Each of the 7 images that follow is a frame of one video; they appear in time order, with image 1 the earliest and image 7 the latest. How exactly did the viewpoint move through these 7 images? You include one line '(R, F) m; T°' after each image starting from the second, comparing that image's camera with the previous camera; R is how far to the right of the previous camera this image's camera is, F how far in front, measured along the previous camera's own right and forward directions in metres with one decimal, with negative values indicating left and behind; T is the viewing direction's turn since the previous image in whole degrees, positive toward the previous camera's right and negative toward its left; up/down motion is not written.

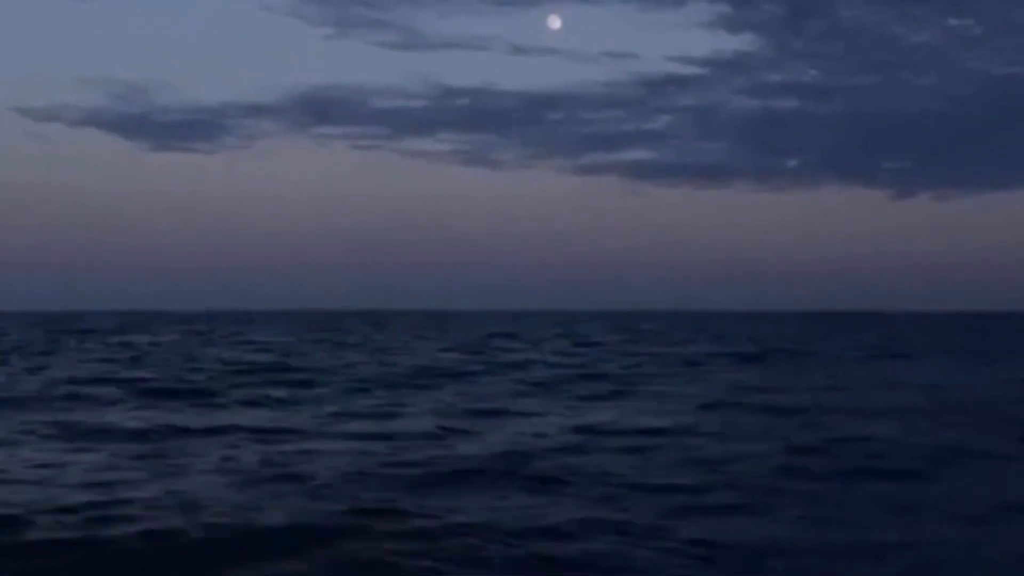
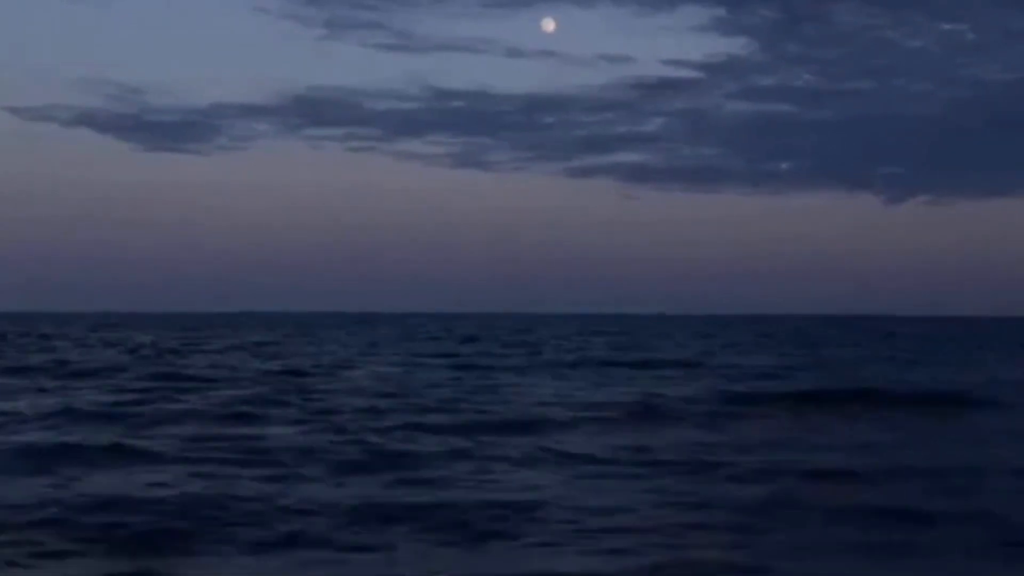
(-2.3, -4.1) m; 0°
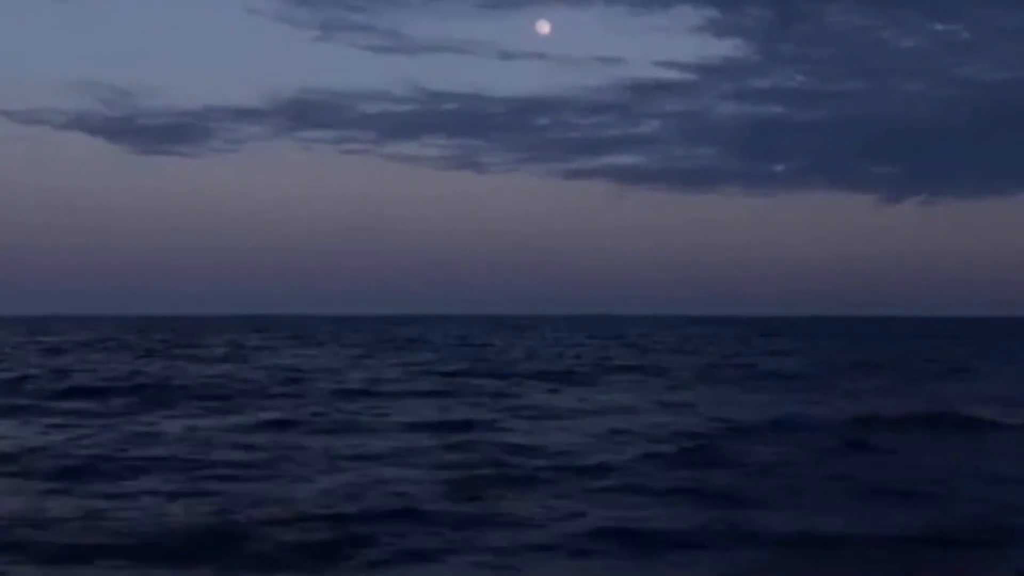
(-1.6, +3.3) m; 0°
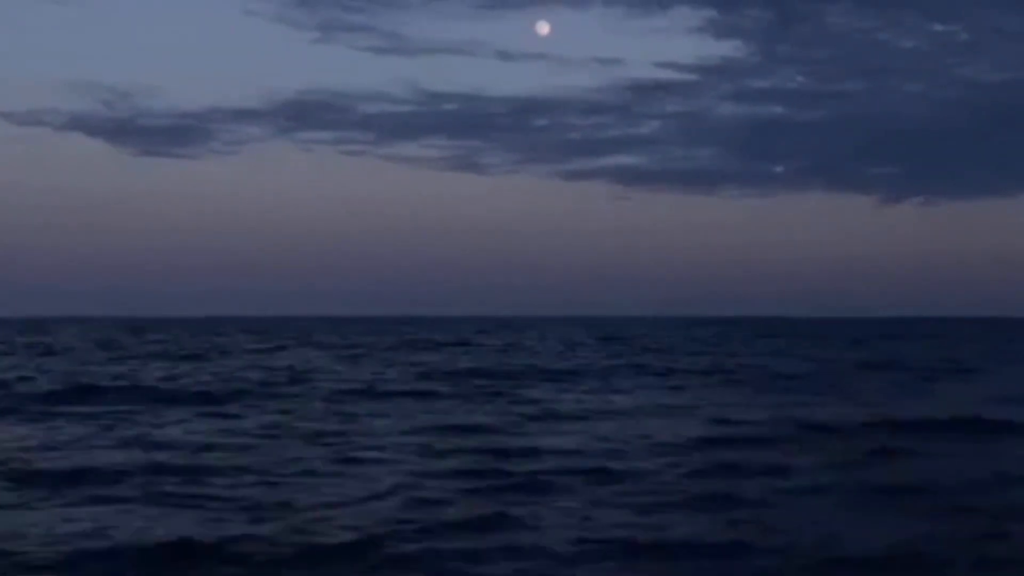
(-2.2, +2.0) m; 0°
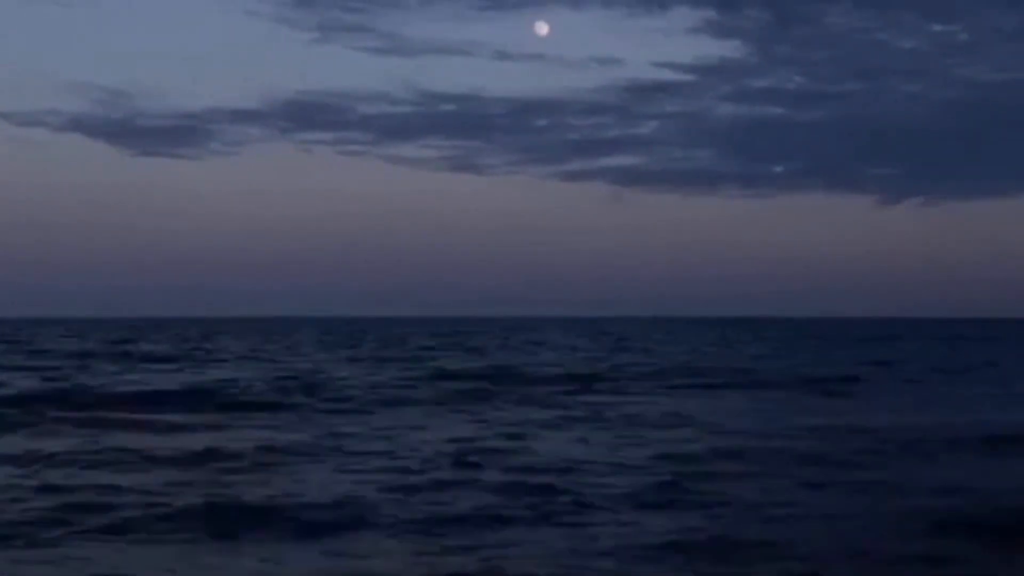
(-1.8, -0.9) m; 0°
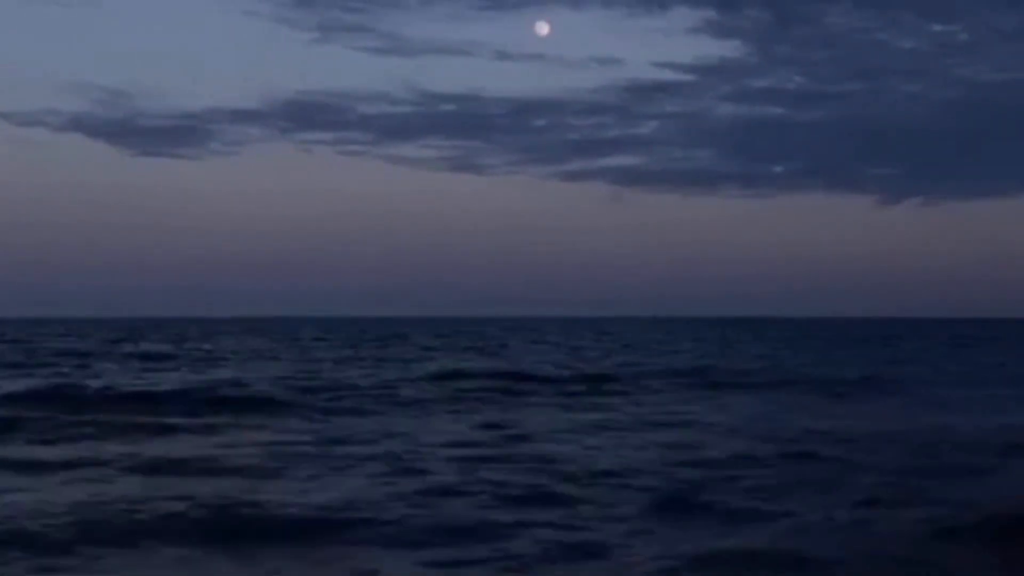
(-2.2, -0.9) m; 0°
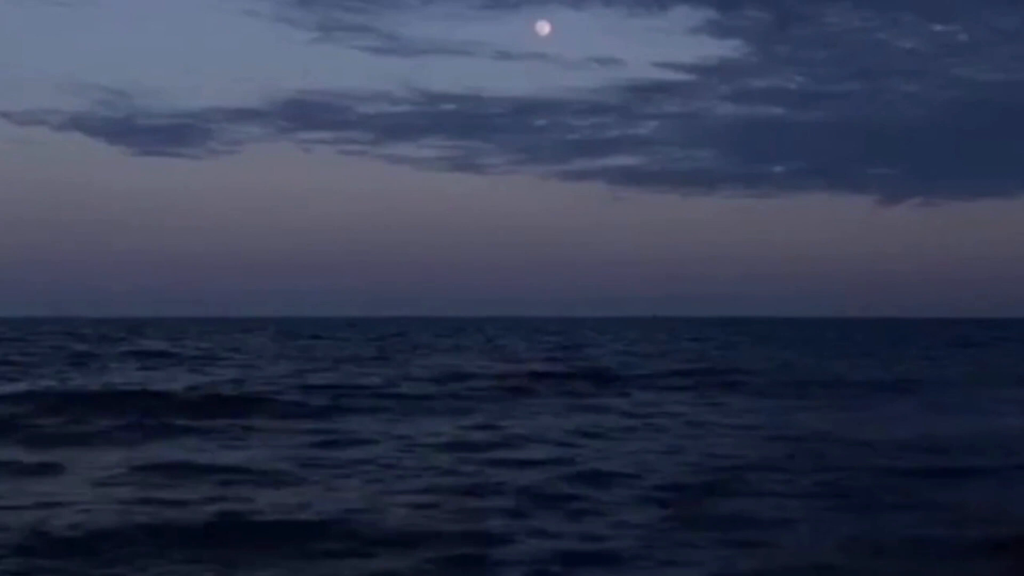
(-2.4, -0.3) m; 0°
